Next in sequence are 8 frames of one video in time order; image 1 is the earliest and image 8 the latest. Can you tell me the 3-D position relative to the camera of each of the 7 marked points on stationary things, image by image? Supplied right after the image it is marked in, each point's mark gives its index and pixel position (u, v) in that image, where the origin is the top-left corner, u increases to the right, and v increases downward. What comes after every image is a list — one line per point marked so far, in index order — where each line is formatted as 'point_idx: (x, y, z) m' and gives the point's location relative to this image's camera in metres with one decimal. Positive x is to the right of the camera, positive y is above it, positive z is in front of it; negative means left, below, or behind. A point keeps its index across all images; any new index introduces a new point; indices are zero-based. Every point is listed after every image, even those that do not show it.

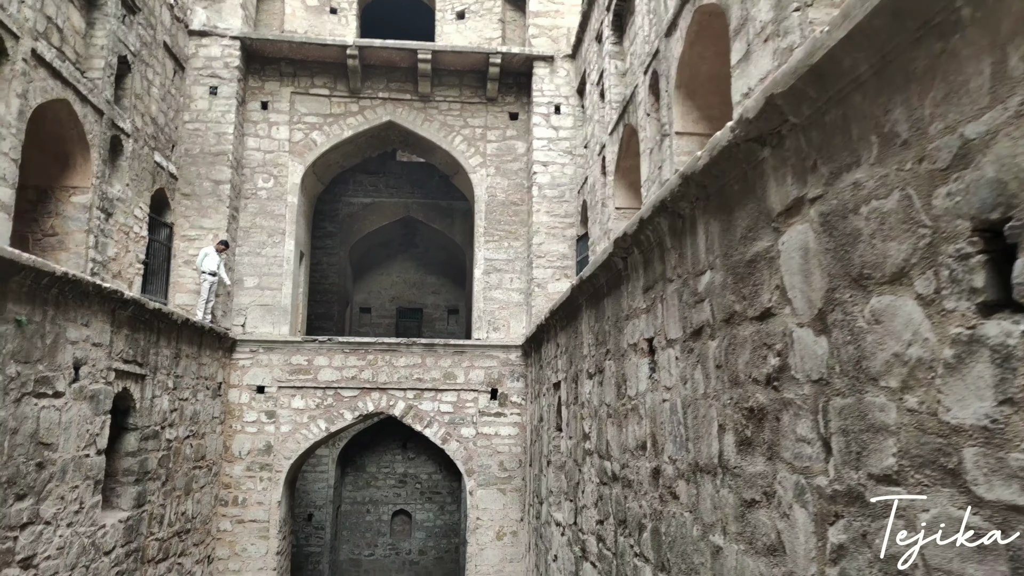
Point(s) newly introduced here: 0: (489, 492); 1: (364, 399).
0: (-0.2, -1.8, +6.7) m
1: (-1.3, -1.0, +6.7) m
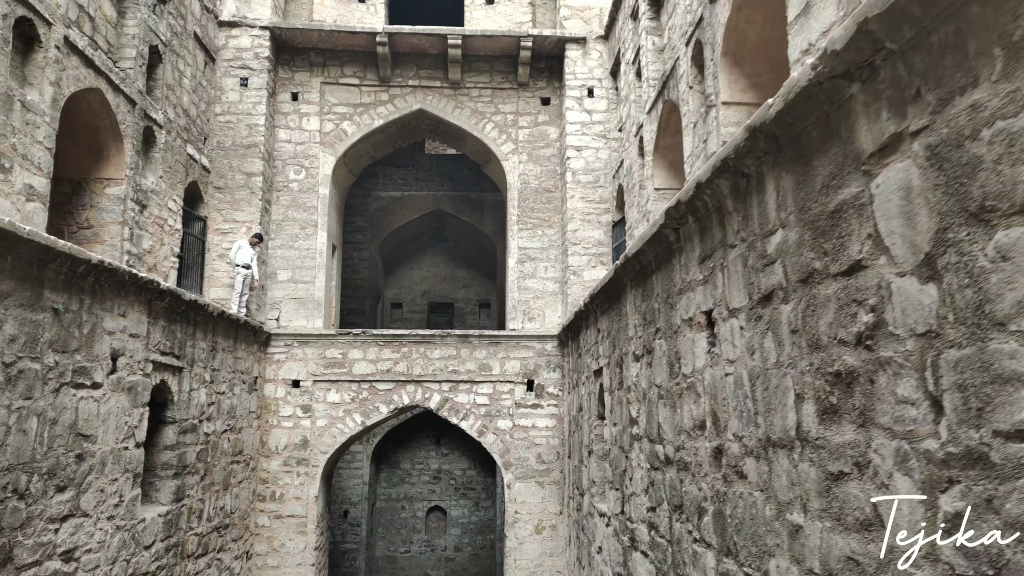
0: (+0.1, -1.7, +6.6) m
1: (-1.0, -0.9, +6.7) m
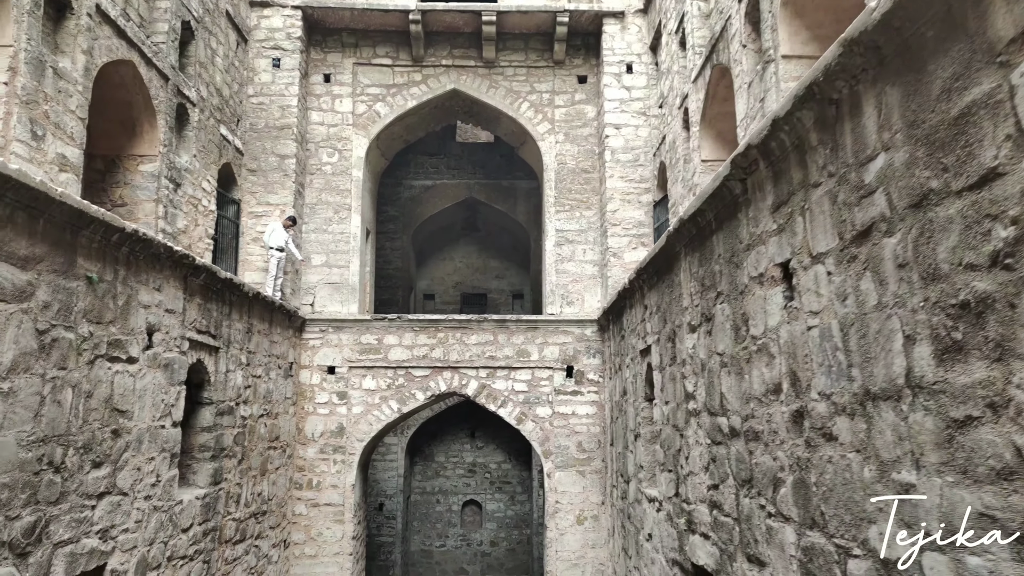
0: (+0.5, -1.6, +6.4) m
1: (-0.7, -0.8, +6.5) m
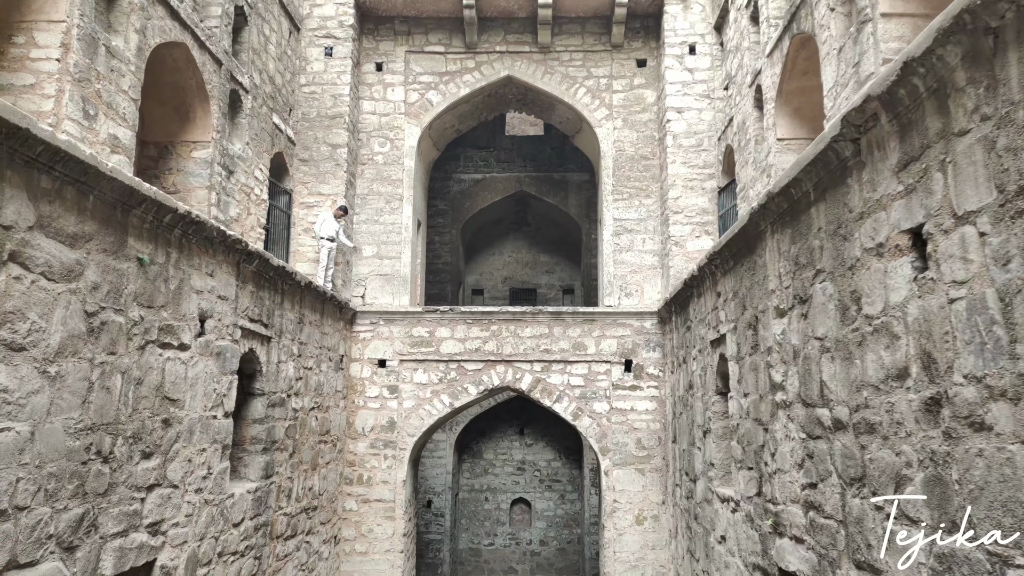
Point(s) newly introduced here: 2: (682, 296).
0: (+0.9, -1.5, +6.1) m
1: (-0.2, -0.7, +6.3) m
2: (+1.2, -0.1, +5.2) m
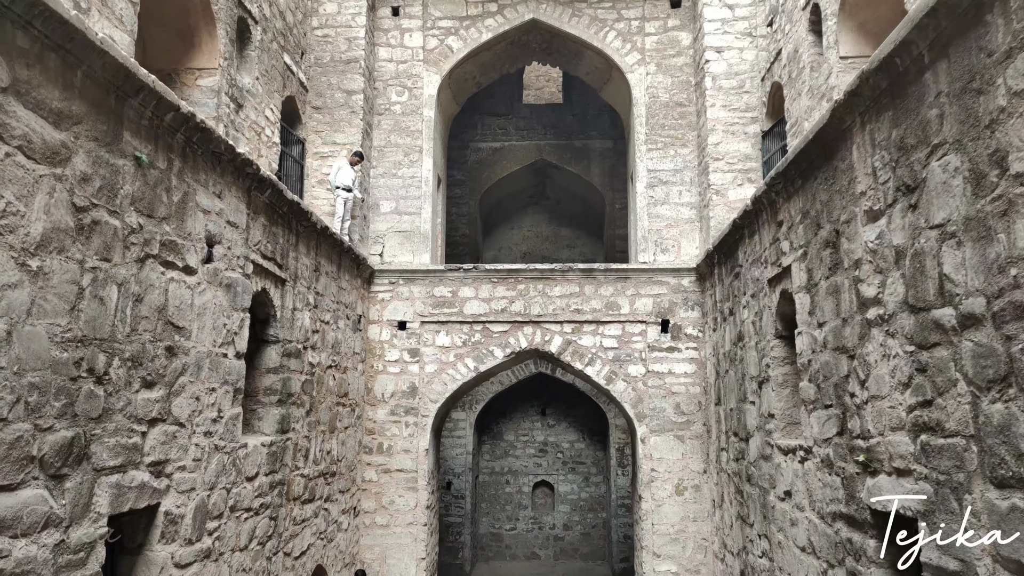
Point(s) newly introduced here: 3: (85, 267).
0: (+1.2, -1.2, +5.7) m
1: (0.0, -0.4, +5.9) m
2: (+1.4, +0.3, +4.8) m
3: (-1.4, +0.1, +2.4) m
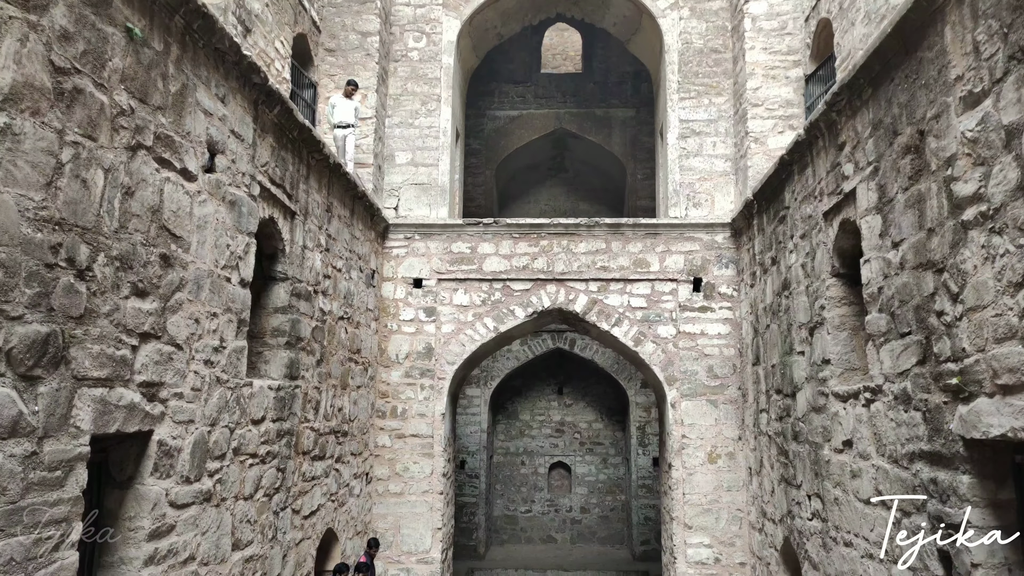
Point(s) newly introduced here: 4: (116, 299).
0: (+1.3, -0.8, +5.3) m
1: (+0.2, 0.0, +5.6) m
2: (+1.6, +0.6, +4.5) m
3: (-1.2, +0.4, +2.0) m
4: (-1.2, 0.0, +2.3) m
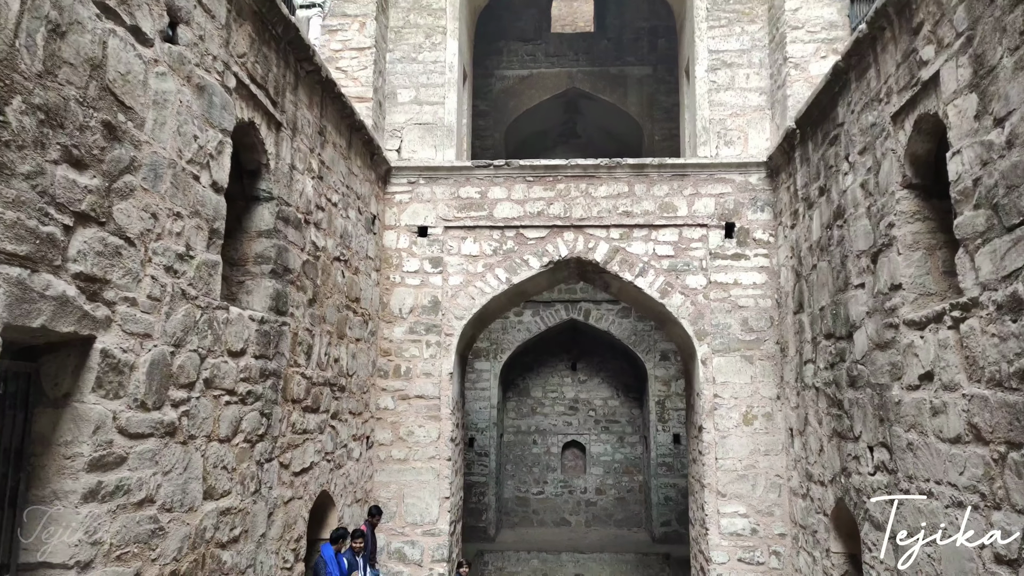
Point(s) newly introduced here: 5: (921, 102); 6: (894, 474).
0: (+1.4, -0.5, +4.8) m
1: (+0.3, +0.3, +5.1) m
2: (+1.6, +1.0, +4.0) m
3: (-1.2, +0.7, +1.6) m
4: (-1.1, +0.3, +1.8) m
5: (+1.6, +0.7, +2.9) m
6: (+1.6, -0.8, +3.1) m
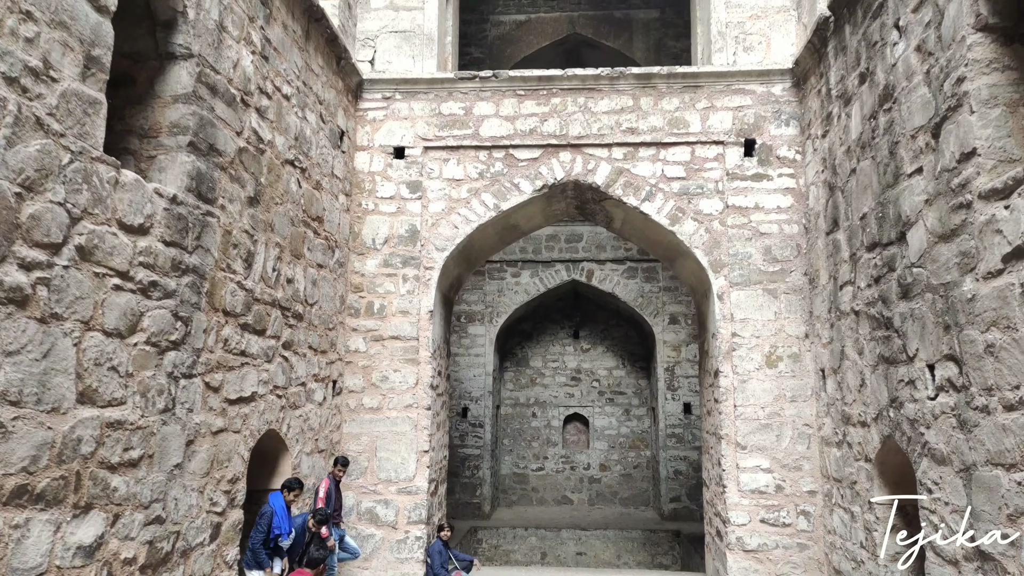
0: (+1.3, 0.0, +4.2) m
1: (+0.2, +0.8, +4.5) m
2: (+1.6, +1.4, +3.3) m
3: (-1.3, +1.2, +1.0) m
4: (-1.2, +0.7, +1.2) m
5: (+1.5, +1.2, +2.3) m
6: (+1.5, -0.3, +2.5) m
